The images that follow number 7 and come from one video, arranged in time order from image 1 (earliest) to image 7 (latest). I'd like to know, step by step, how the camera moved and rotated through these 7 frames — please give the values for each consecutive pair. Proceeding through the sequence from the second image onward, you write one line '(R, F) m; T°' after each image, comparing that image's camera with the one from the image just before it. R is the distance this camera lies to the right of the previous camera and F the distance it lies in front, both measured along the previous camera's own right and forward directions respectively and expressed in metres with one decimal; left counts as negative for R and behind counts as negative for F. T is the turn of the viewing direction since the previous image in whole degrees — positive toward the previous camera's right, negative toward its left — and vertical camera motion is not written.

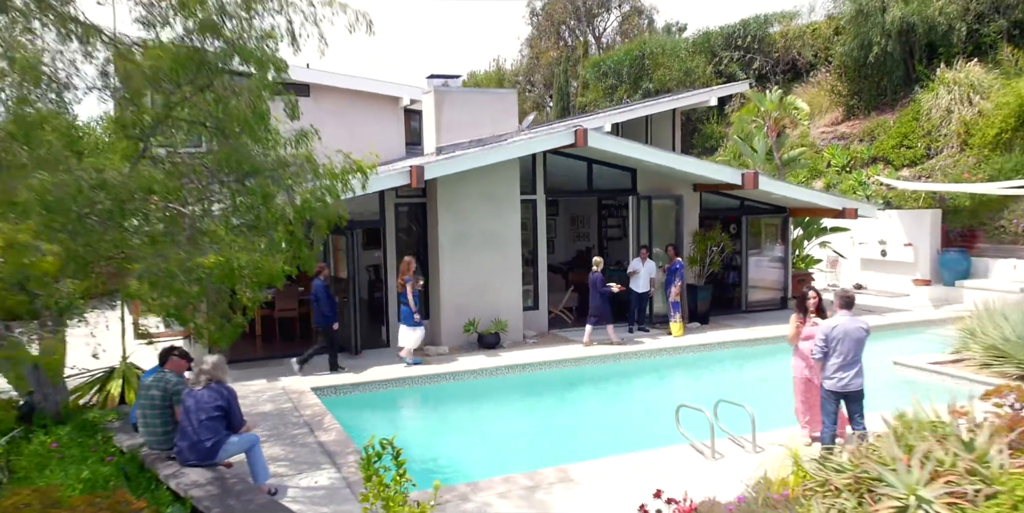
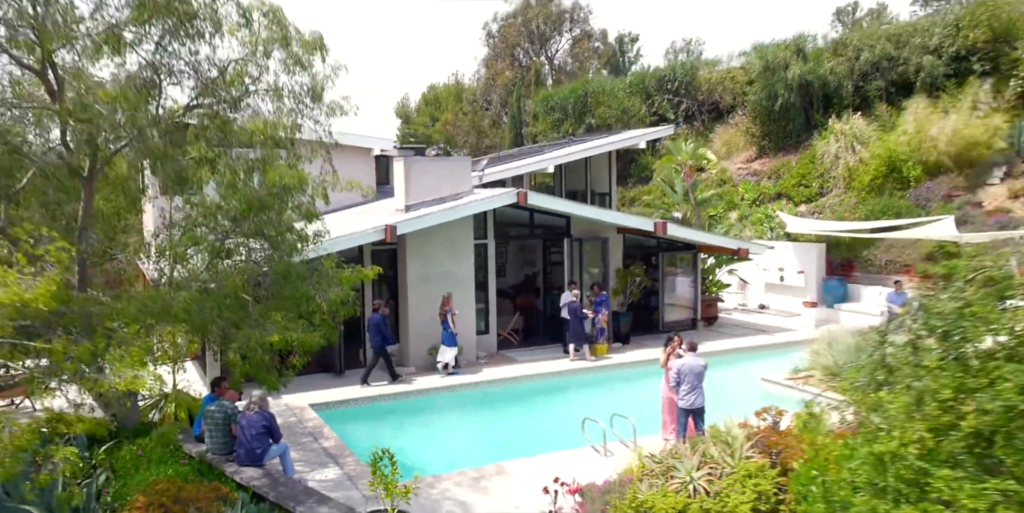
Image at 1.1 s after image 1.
(+0.1, -2.4) m; +3°
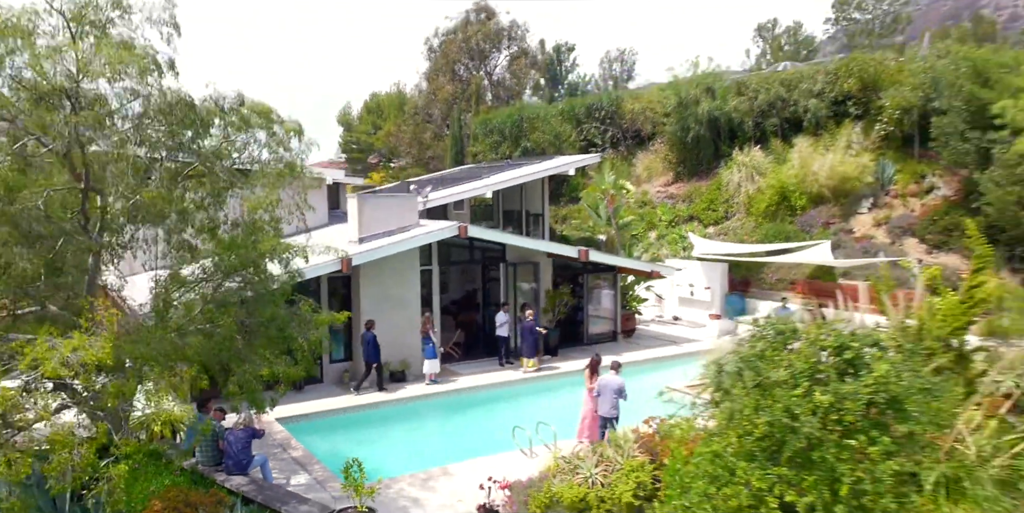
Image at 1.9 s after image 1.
(0.0, -1.8) m; +5°
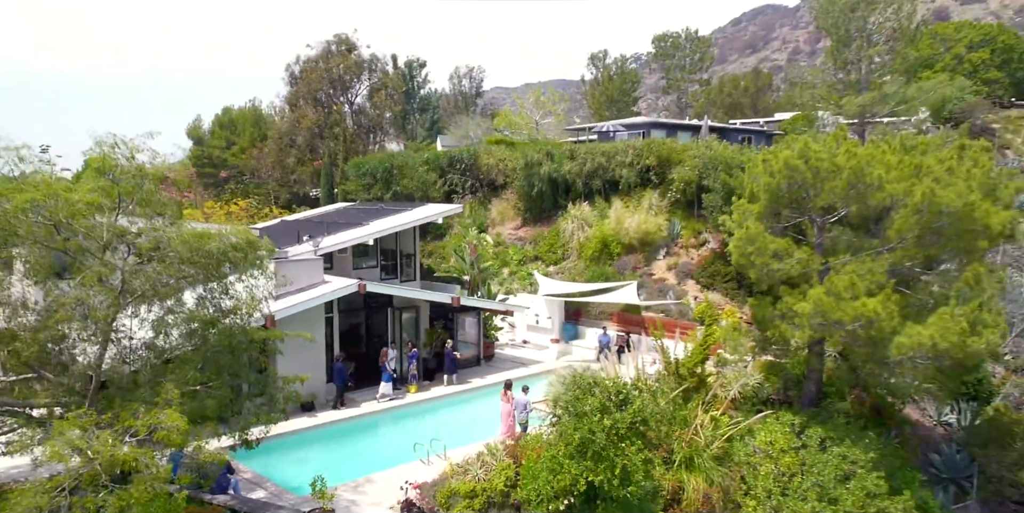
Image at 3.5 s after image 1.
(-1.0, -4.0) m; +12°
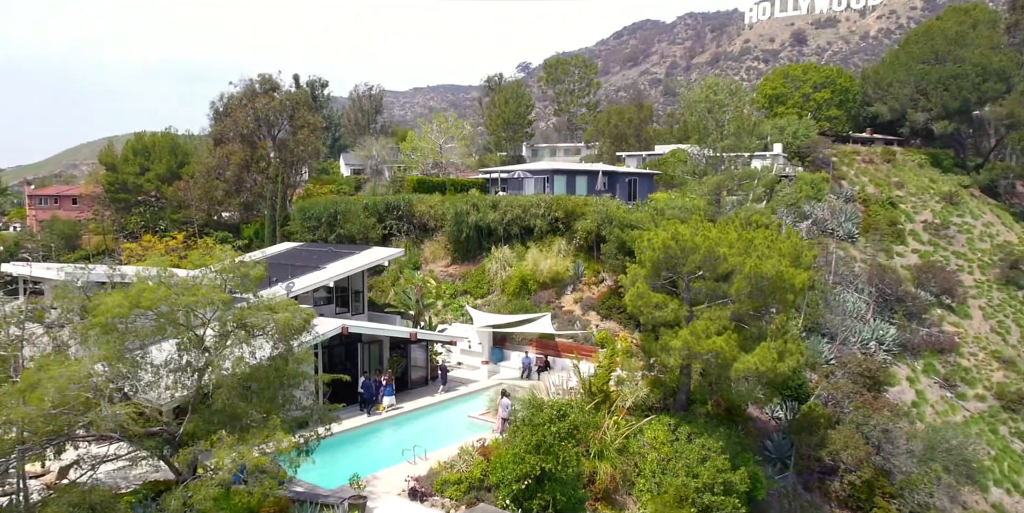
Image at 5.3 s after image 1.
(-1.9, -5.0) m; +9°
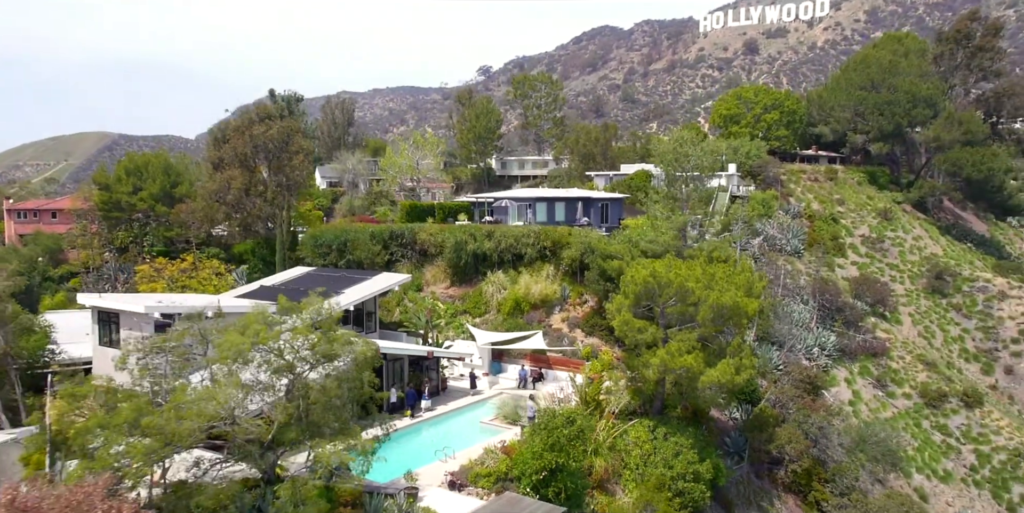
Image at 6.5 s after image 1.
(-1.7, -4.2) m; +3°
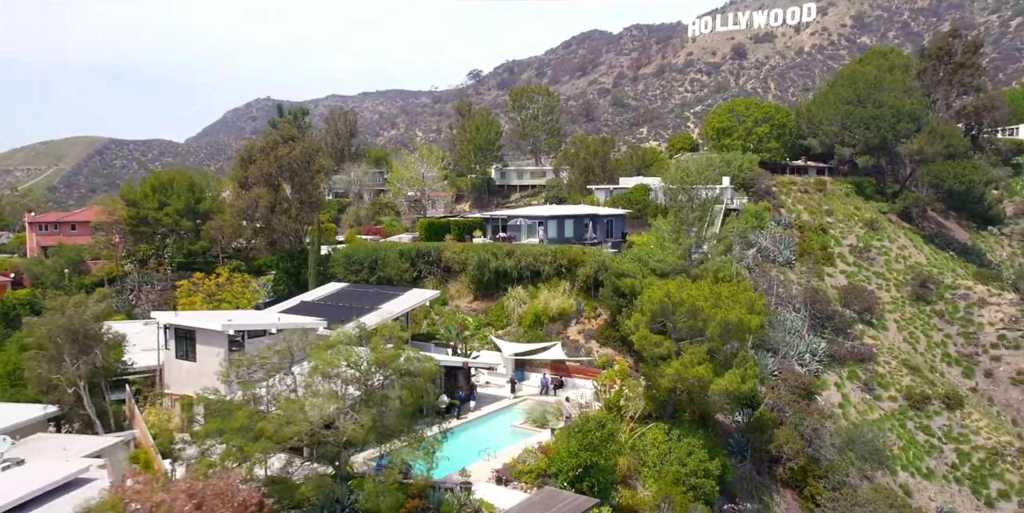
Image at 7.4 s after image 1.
(-1.6, -3.0) m; +1°
